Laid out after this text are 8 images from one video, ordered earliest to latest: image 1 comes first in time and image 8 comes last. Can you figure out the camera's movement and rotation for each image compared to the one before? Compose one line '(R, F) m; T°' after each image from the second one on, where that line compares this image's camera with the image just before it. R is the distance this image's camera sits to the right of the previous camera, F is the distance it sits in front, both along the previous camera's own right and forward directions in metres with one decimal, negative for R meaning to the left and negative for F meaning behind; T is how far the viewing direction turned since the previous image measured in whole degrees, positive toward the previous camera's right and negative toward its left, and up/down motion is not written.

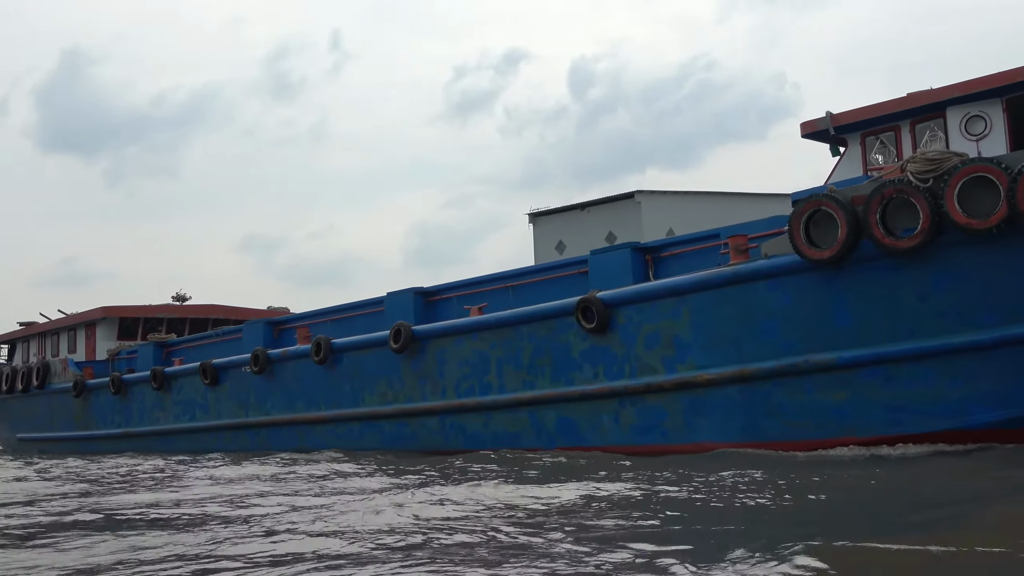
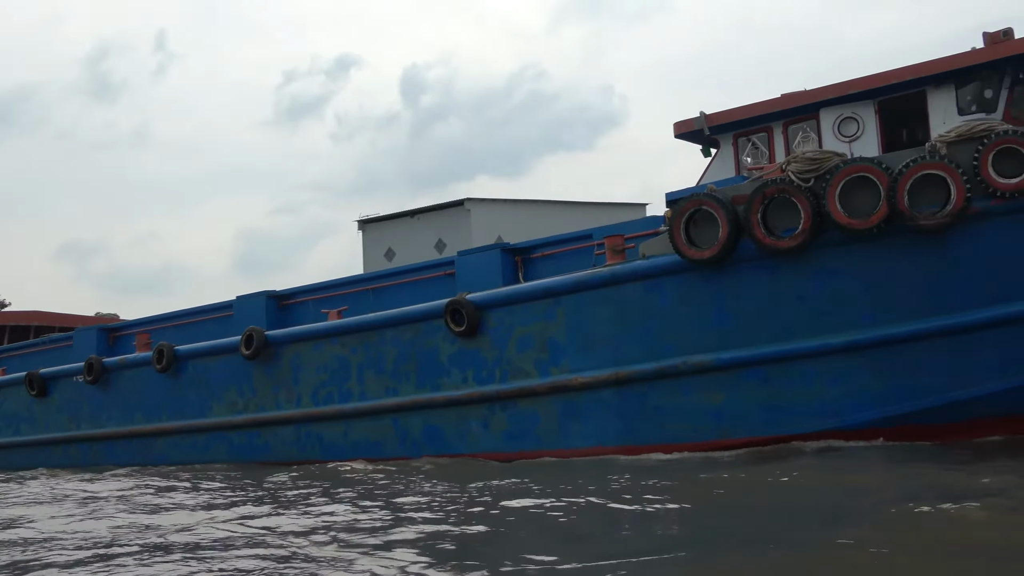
(-0.2, +0.3) m; +8°
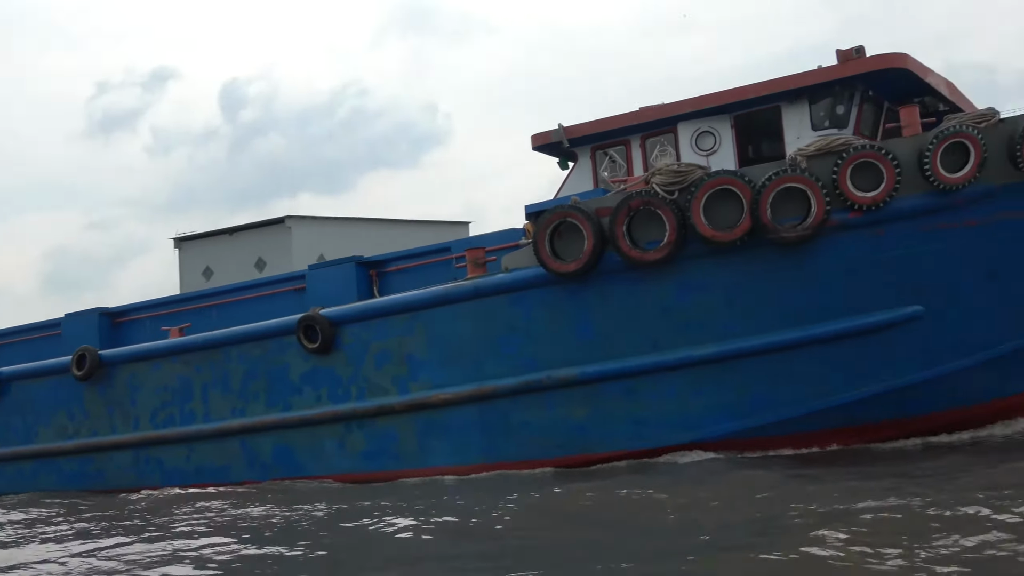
(-0.2, +0.2) m; +8°
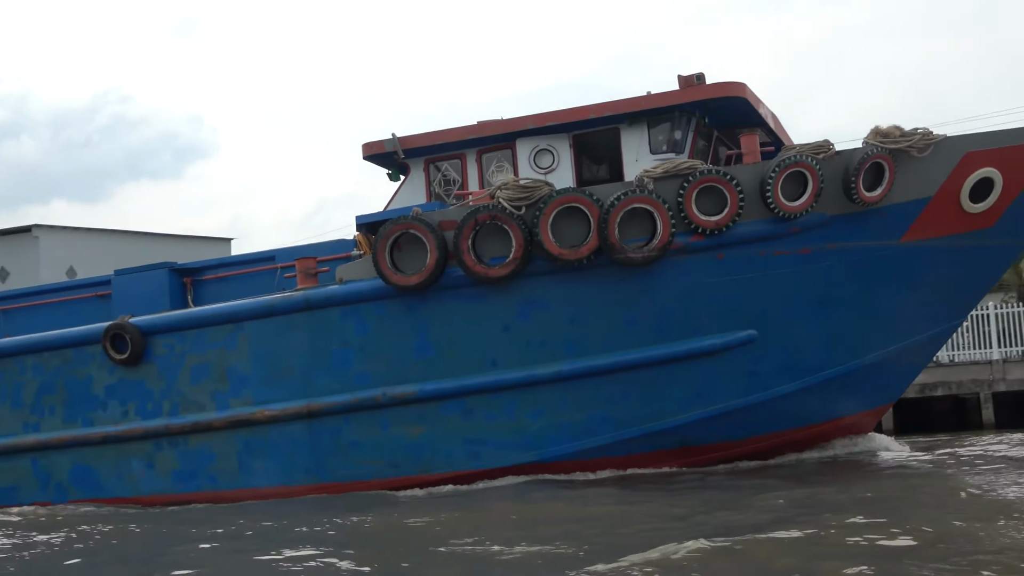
(-0.4, +0.2) m; +11°
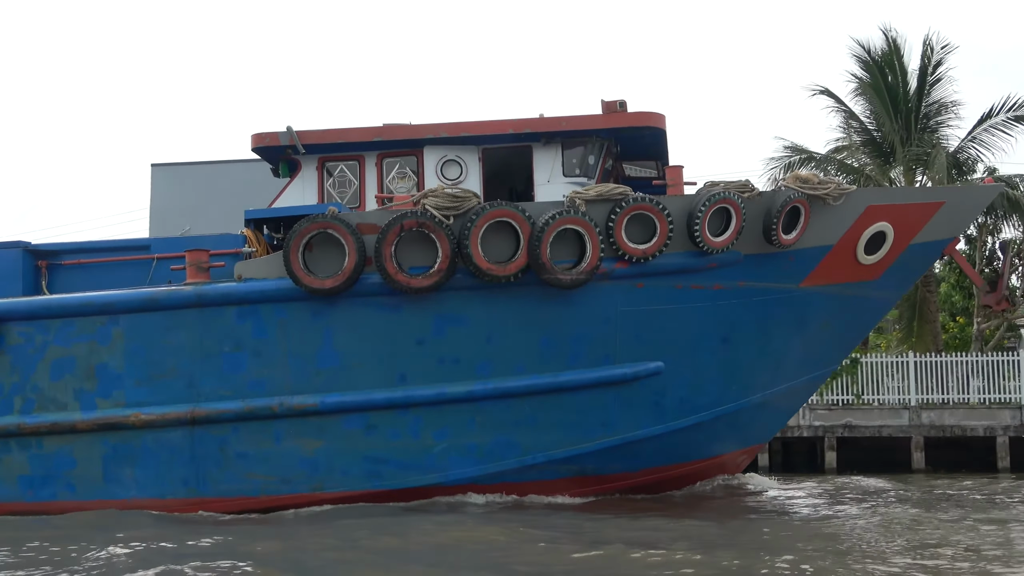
(-0.9, +0.3) m; +13°
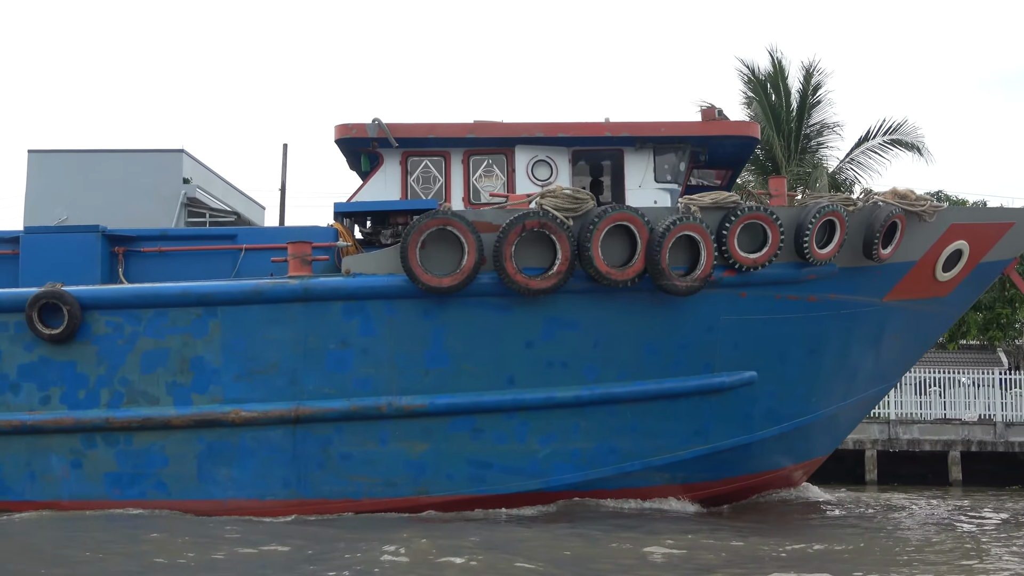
(-1.0, +0.1) m; +6°
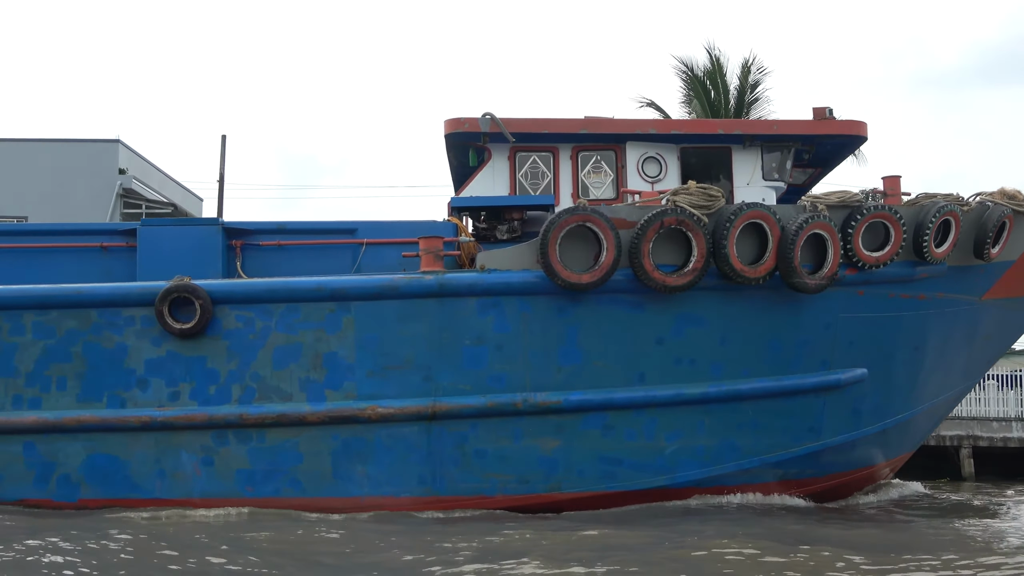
(-0.9, 0.0) m; +3°
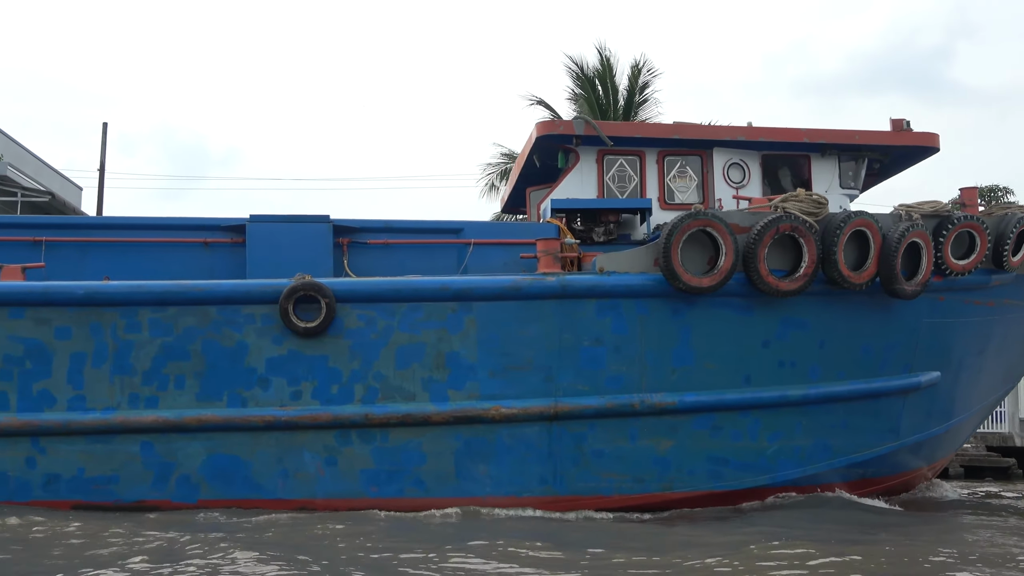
(-1.0, 0.0) m; +5°
